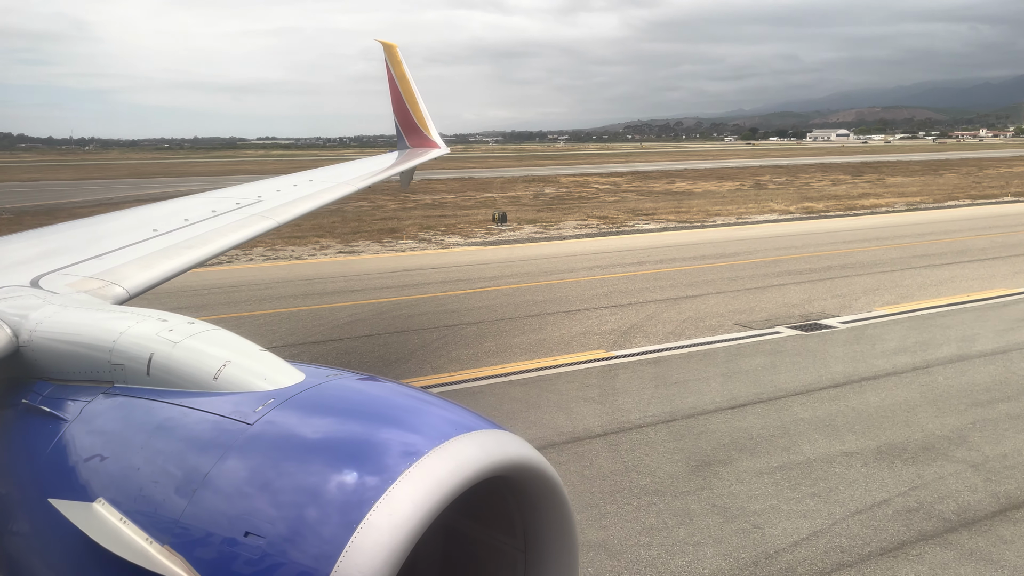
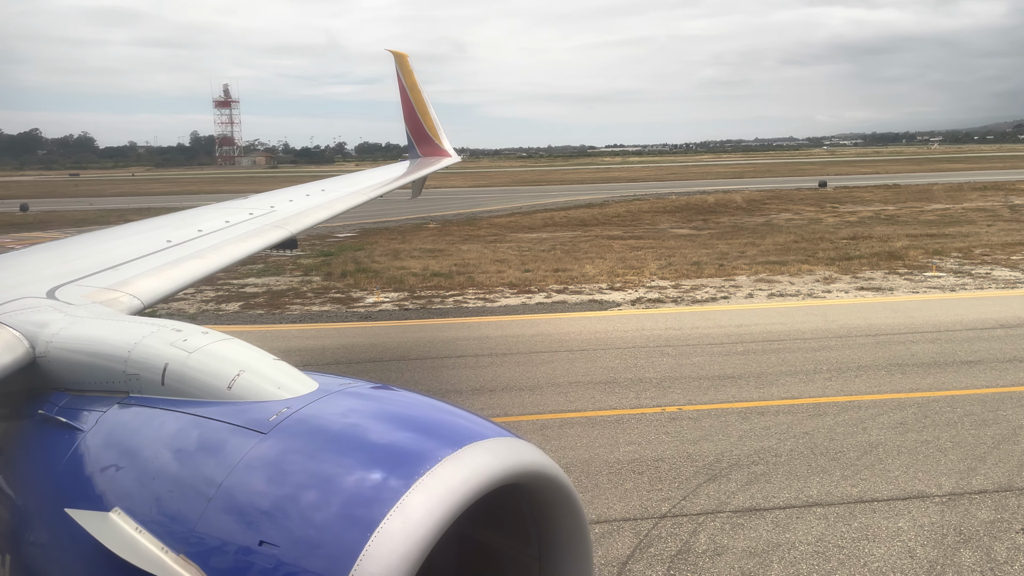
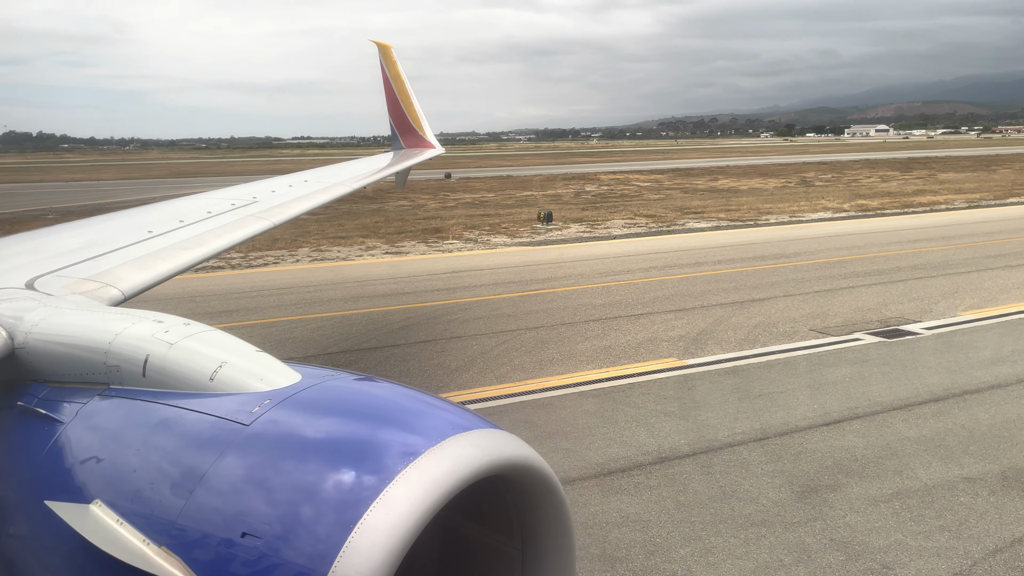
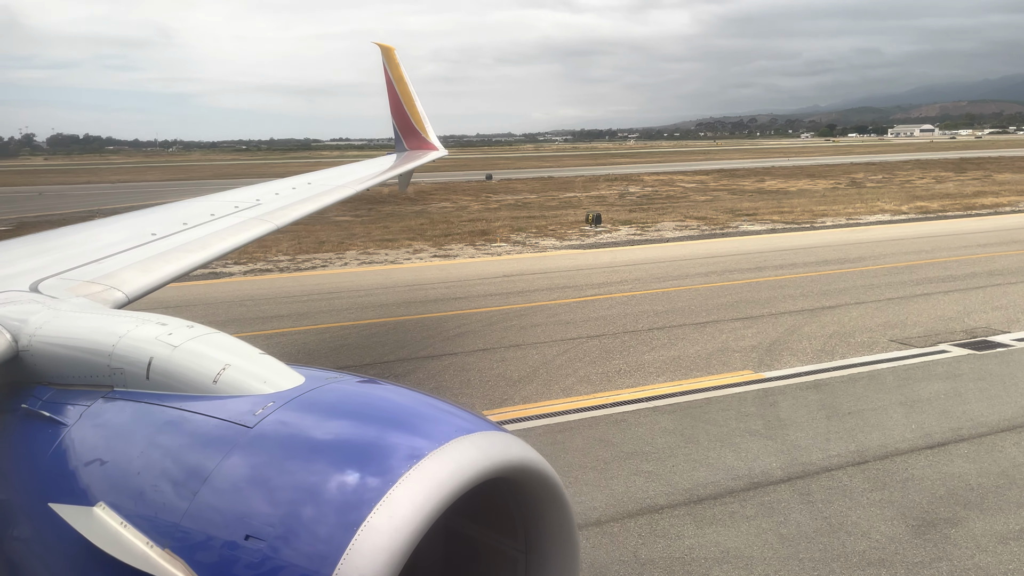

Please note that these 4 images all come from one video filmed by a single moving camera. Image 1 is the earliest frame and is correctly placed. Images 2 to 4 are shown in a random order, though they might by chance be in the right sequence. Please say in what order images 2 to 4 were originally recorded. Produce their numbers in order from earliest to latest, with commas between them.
3, 4, 2
